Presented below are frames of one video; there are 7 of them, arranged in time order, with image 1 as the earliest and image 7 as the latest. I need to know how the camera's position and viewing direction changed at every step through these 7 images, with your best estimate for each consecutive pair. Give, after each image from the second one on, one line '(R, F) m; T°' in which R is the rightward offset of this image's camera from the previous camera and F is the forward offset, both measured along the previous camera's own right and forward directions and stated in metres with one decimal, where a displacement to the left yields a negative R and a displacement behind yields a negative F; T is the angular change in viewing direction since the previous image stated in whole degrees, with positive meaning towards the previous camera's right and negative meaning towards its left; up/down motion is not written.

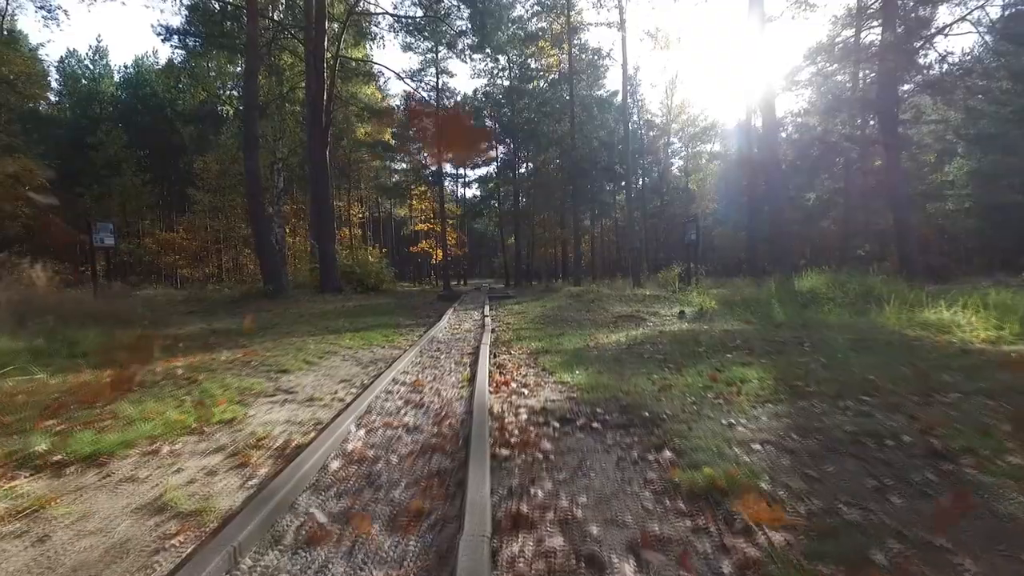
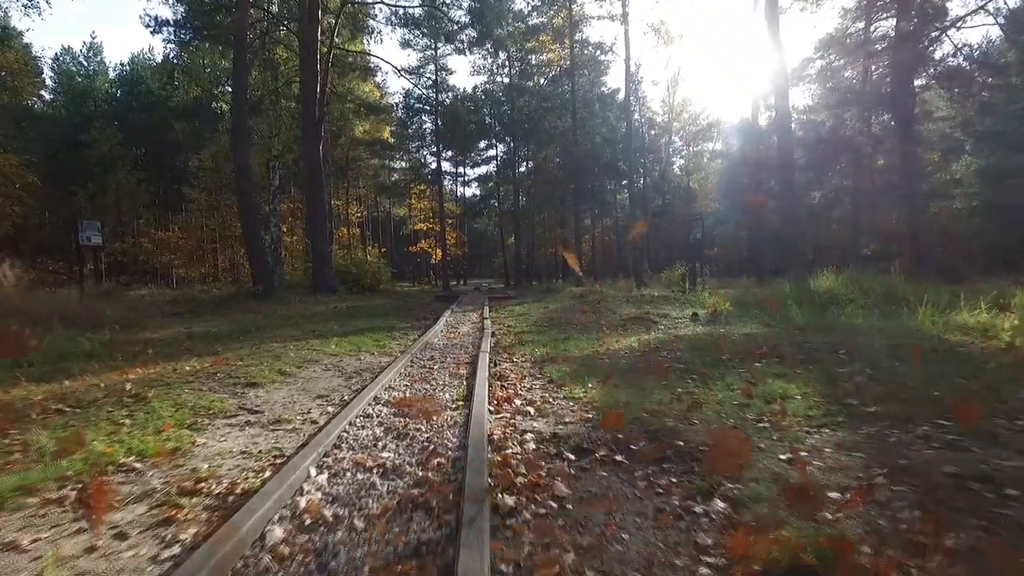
(0.0, +0.9) m; 0°
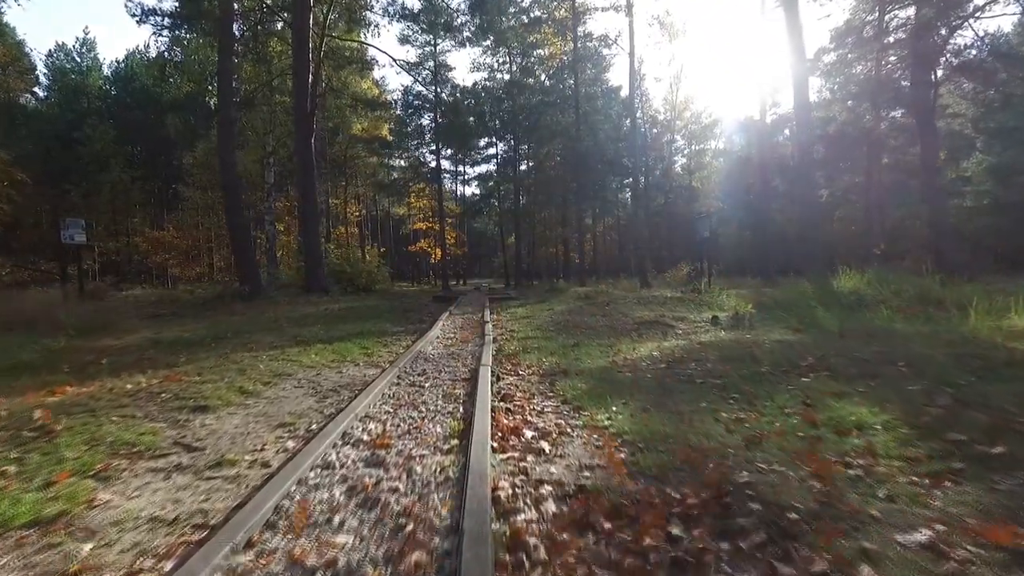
(-0.1, +1.1) m; 0°
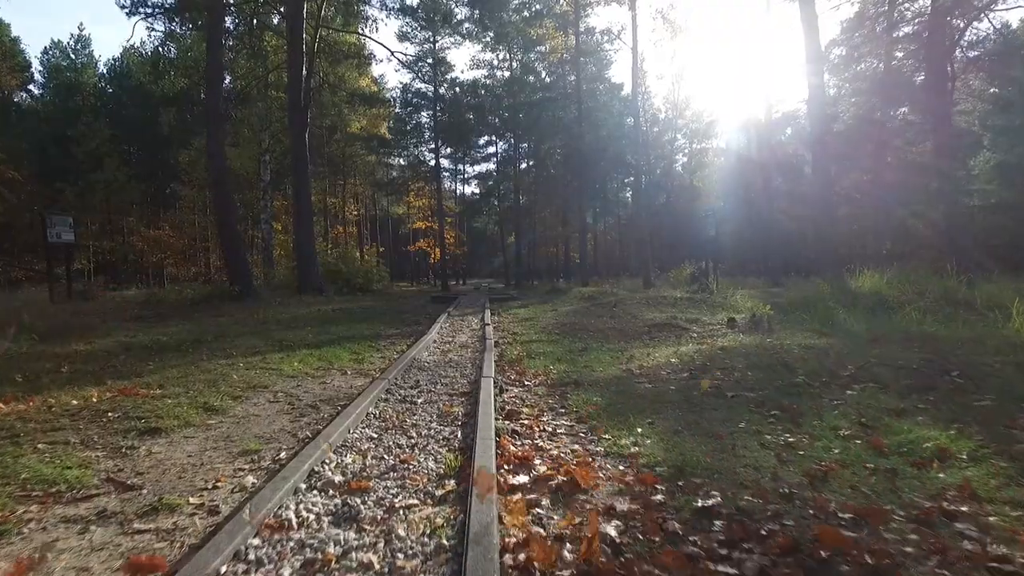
(0.0, +0.8) m; 0°
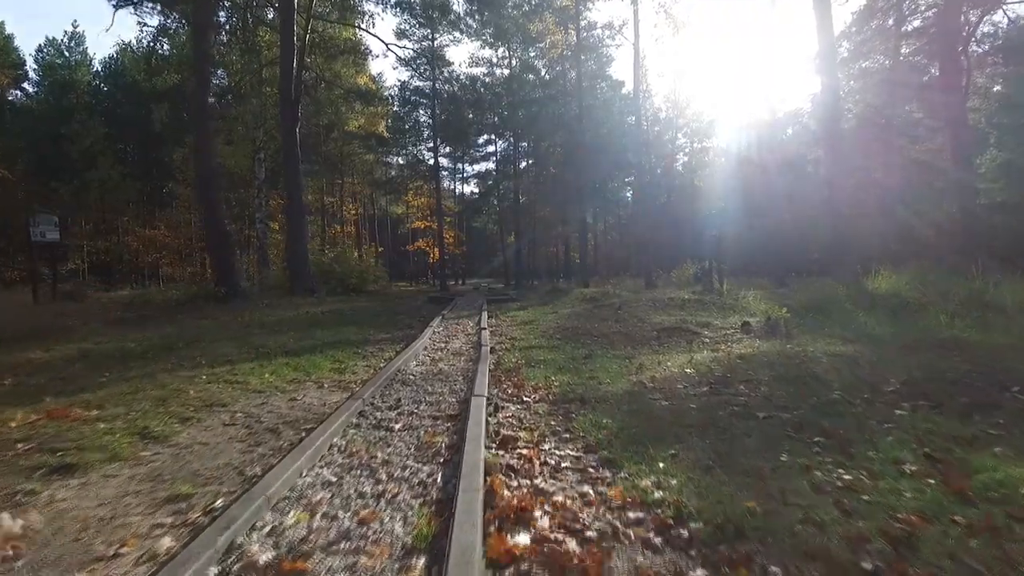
(0.0, +0.8) m; 0°
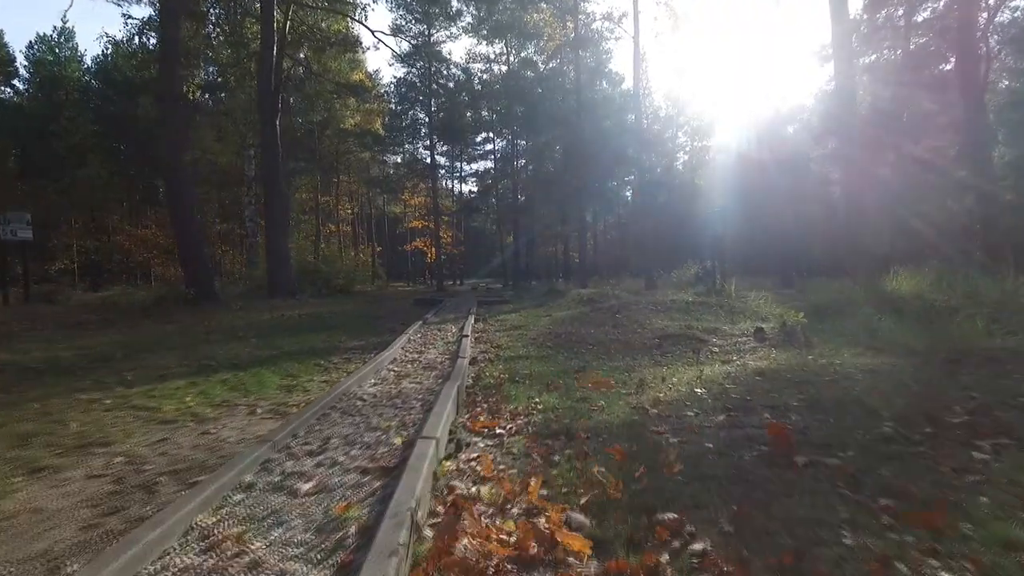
(+0.2, +1.1) m; 0°
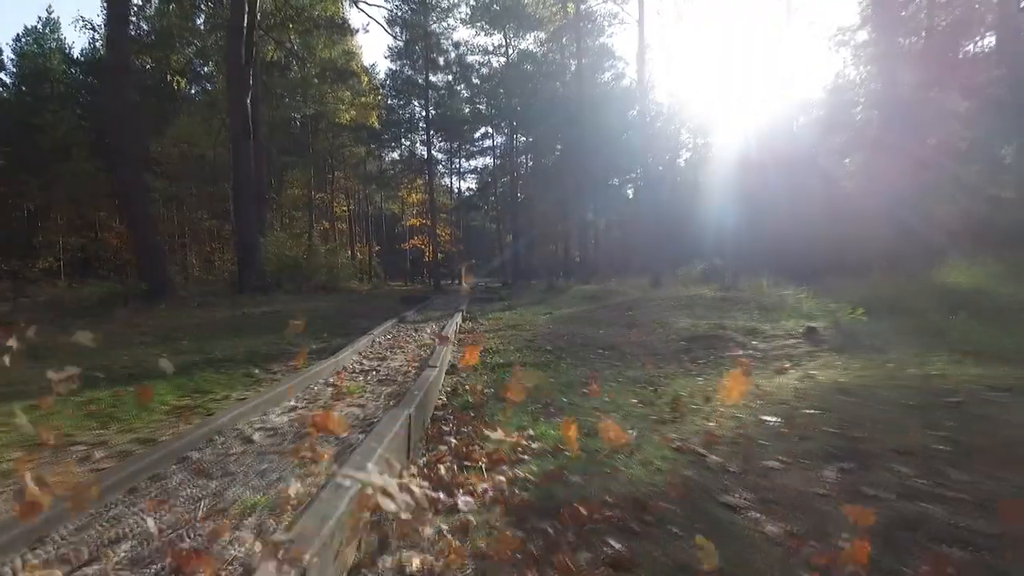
(+0.1, +1.9) m; 0°
